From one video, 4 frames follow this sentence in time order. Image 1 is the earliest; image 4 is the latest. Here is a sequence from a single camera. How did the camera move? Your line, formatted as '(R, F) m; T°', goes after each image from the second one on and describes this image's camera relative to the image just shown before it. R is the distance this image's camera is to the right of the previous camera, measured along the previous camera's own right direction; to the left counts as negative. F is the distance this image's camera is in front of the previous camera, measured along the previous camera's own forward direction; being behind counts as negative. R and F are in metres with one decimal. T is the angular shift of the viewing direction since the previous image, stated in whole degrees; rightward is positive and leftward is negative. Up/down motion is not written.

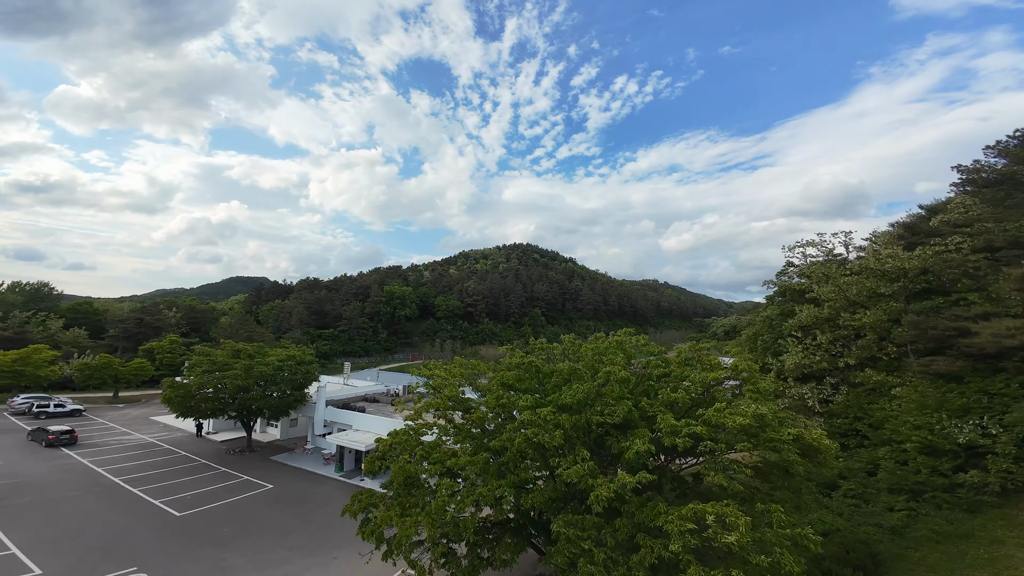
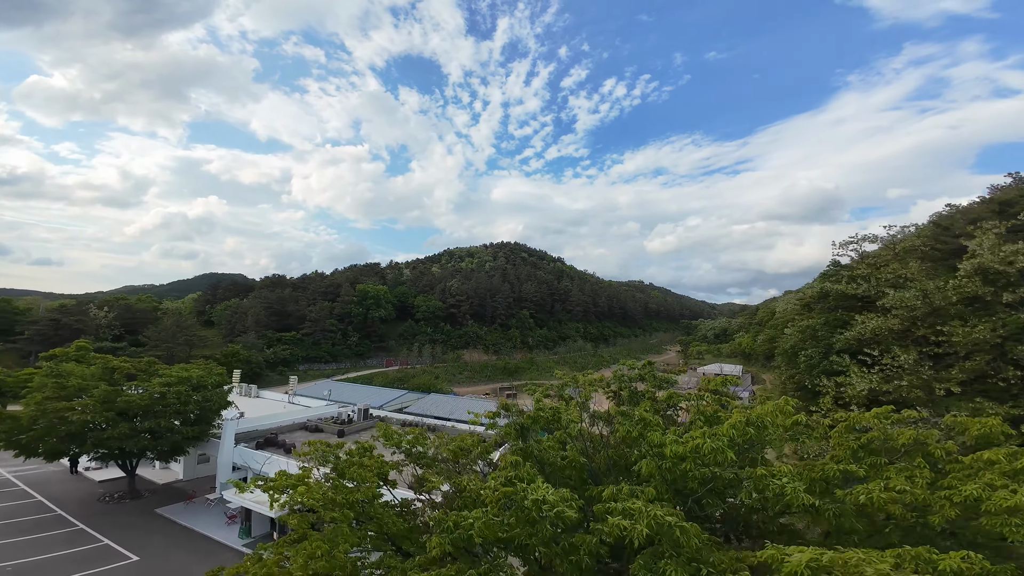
(+0.2, +4.8) m; +2°
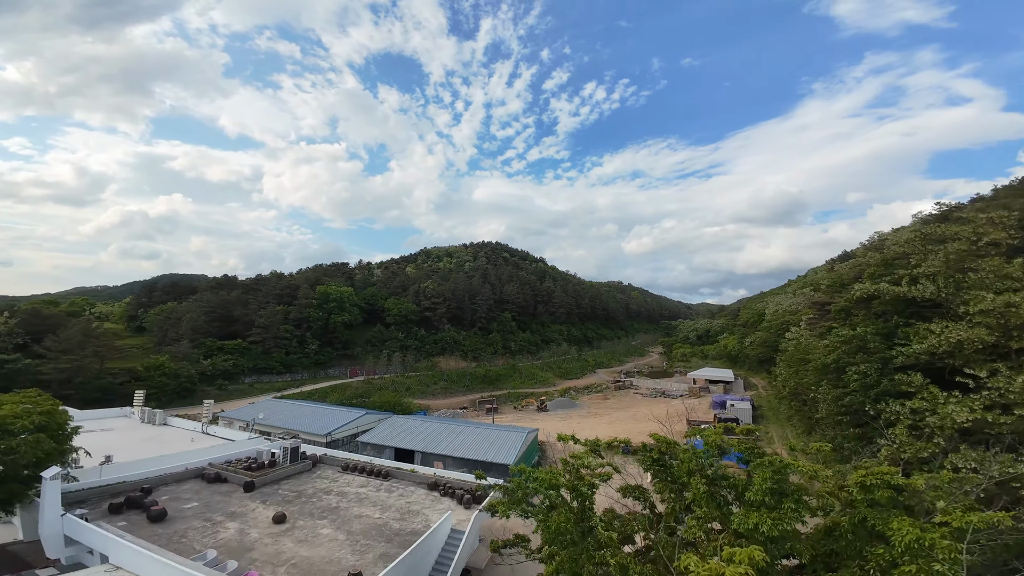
(+0.2, +4.3) m; +3°
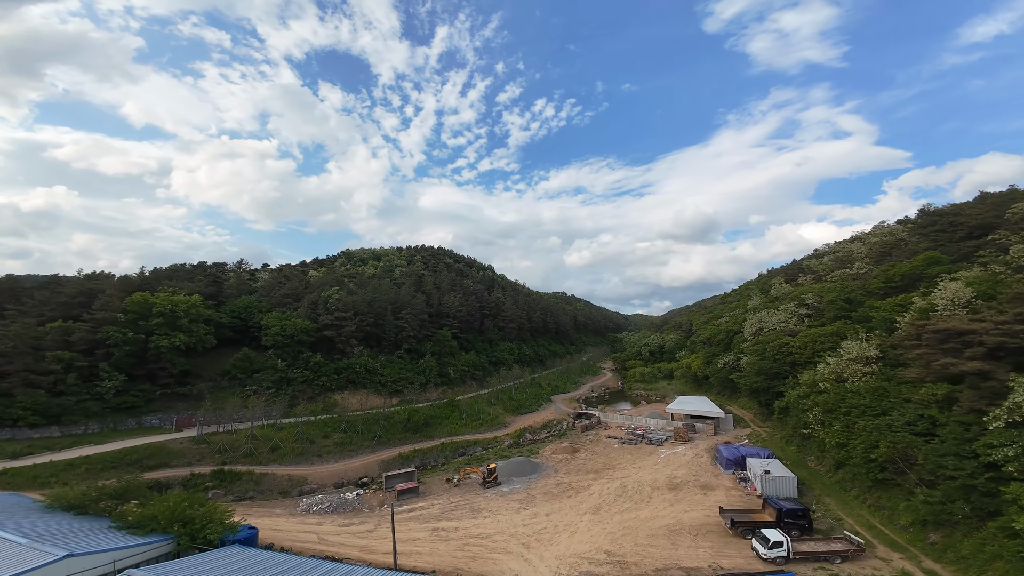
(+0.8, +12.2) m; +9°
